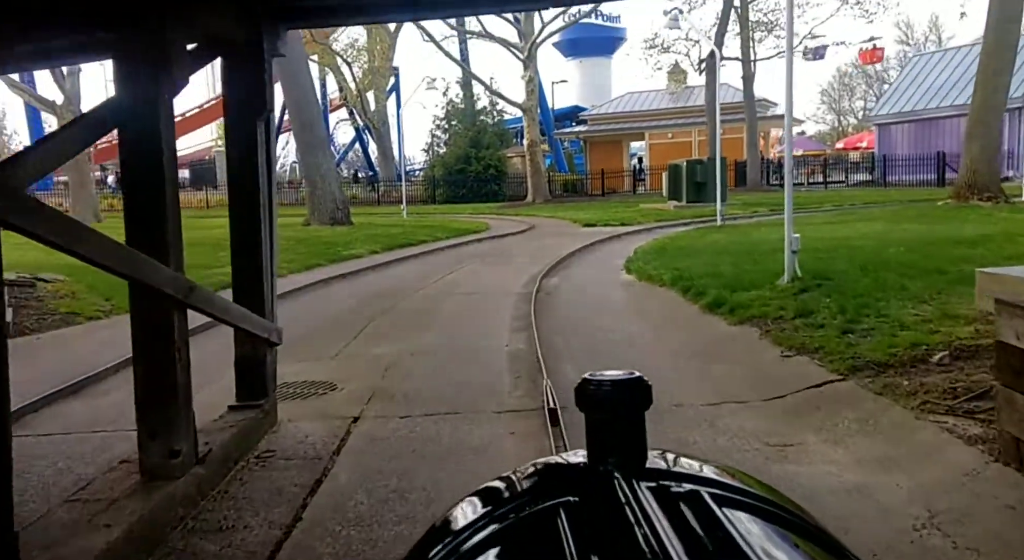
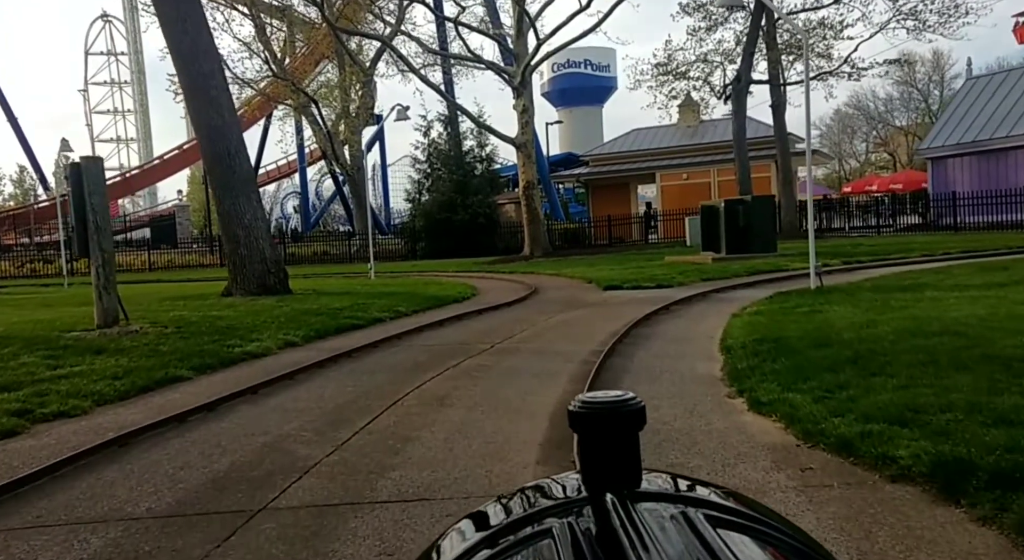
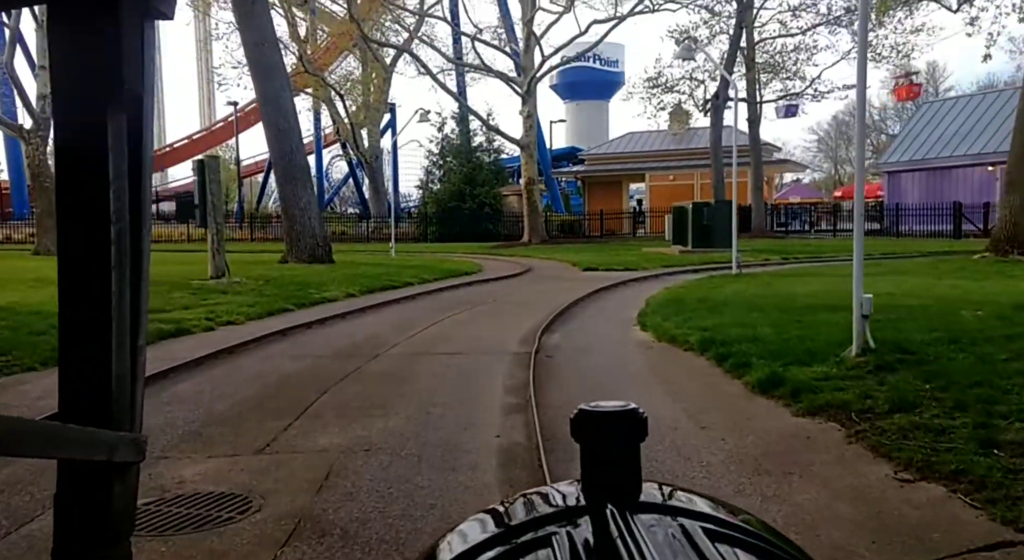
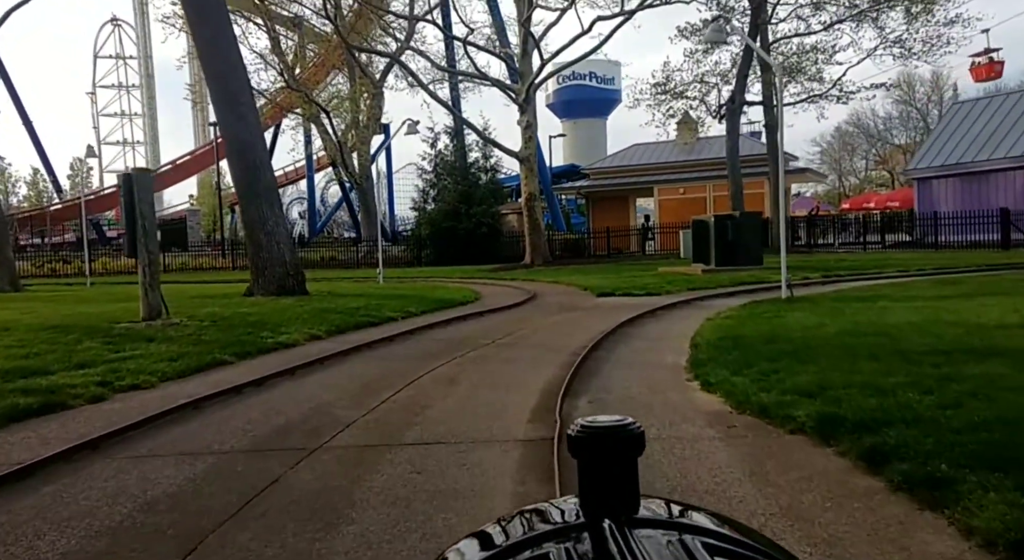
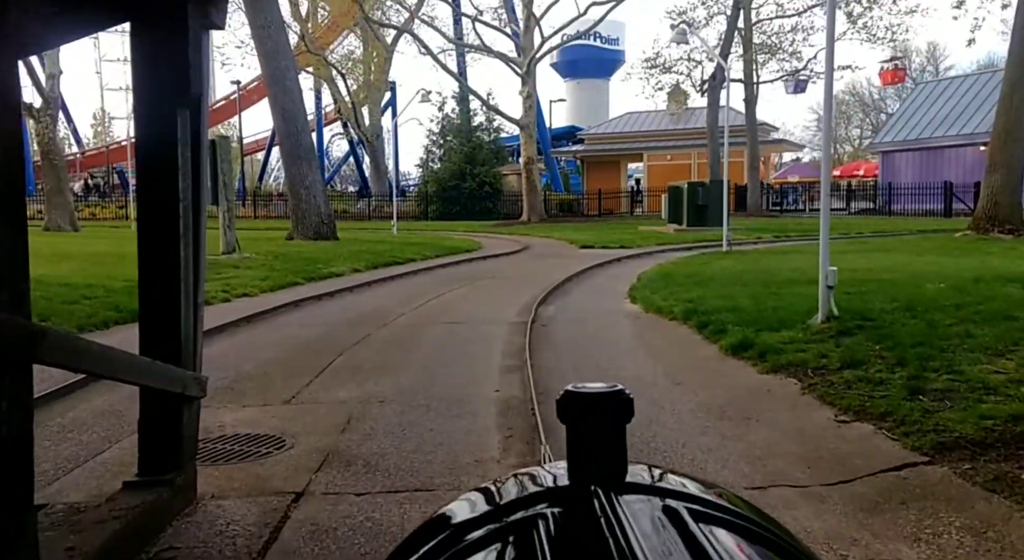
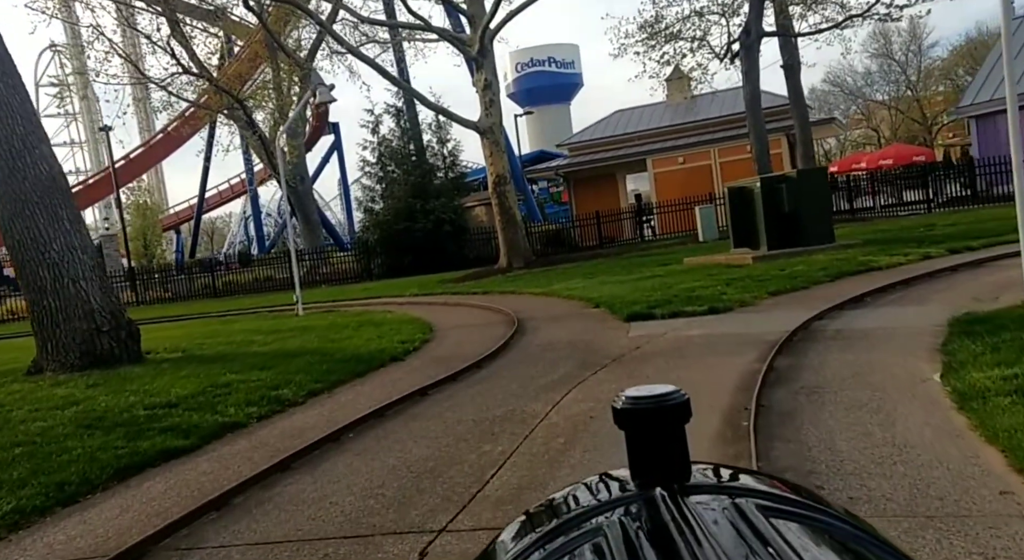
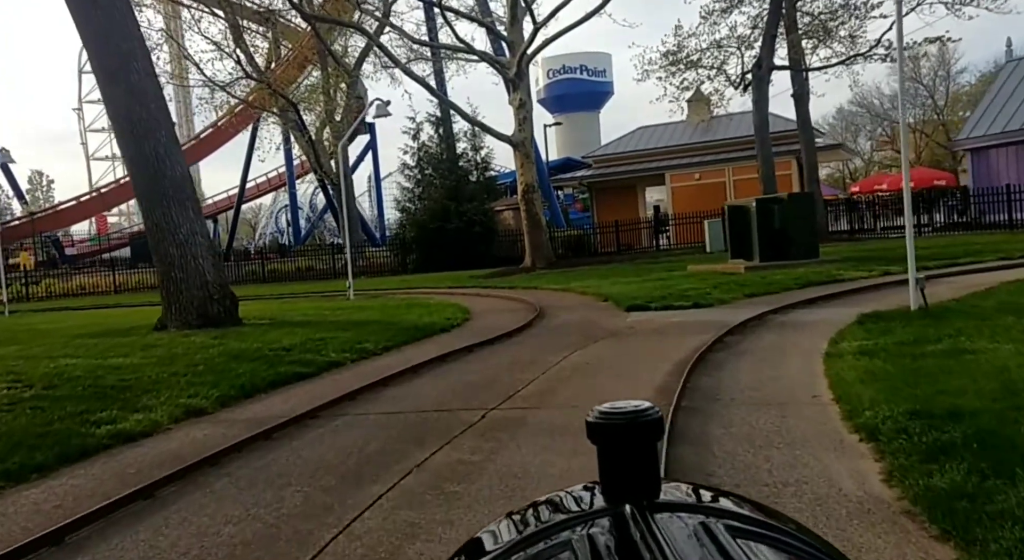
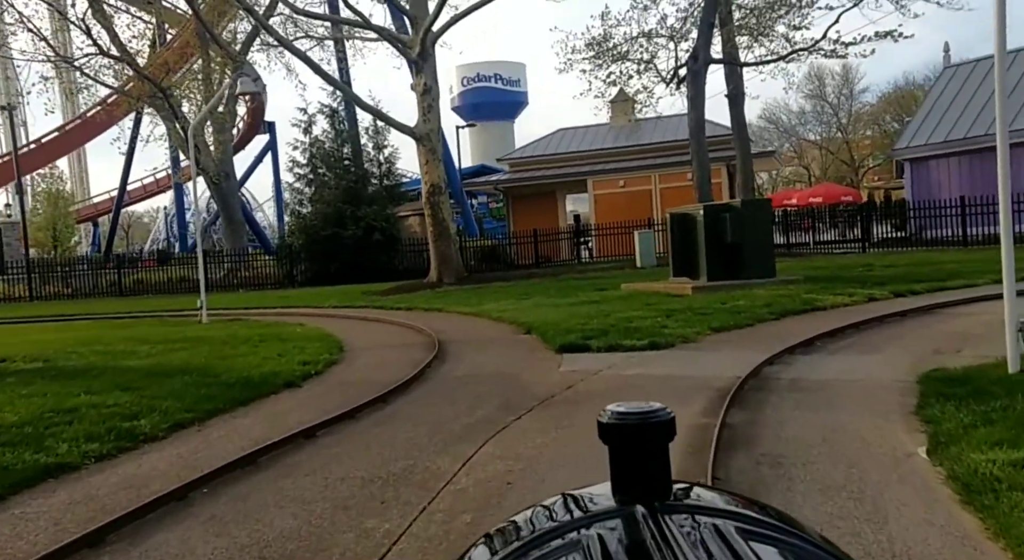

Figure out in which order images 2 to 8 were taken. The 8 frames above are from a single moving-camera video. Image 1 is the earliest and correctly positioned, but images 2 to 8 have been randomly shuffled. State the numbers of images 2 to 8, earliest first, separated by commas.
5, 3, 4, 2, 7, 6, 8
